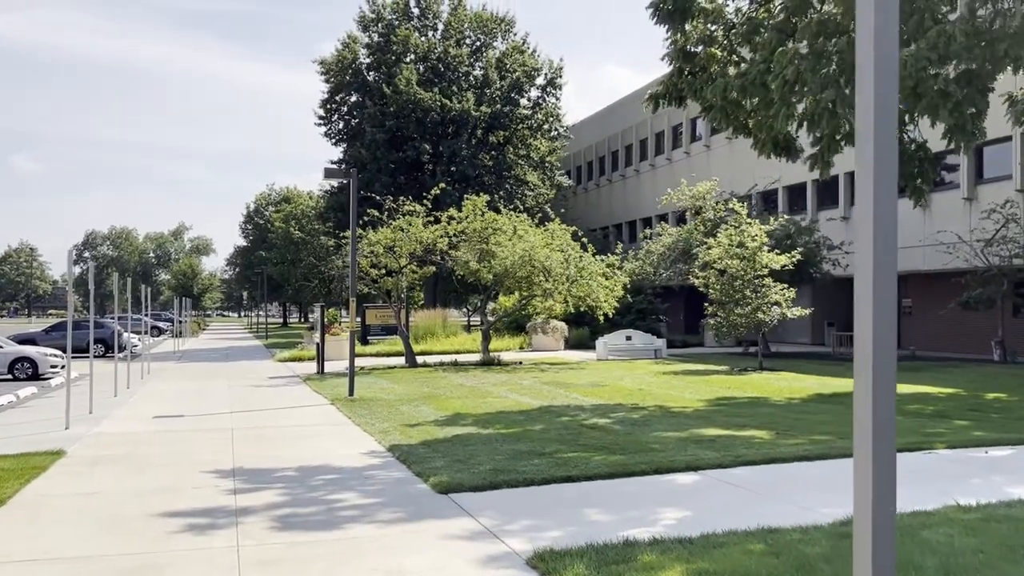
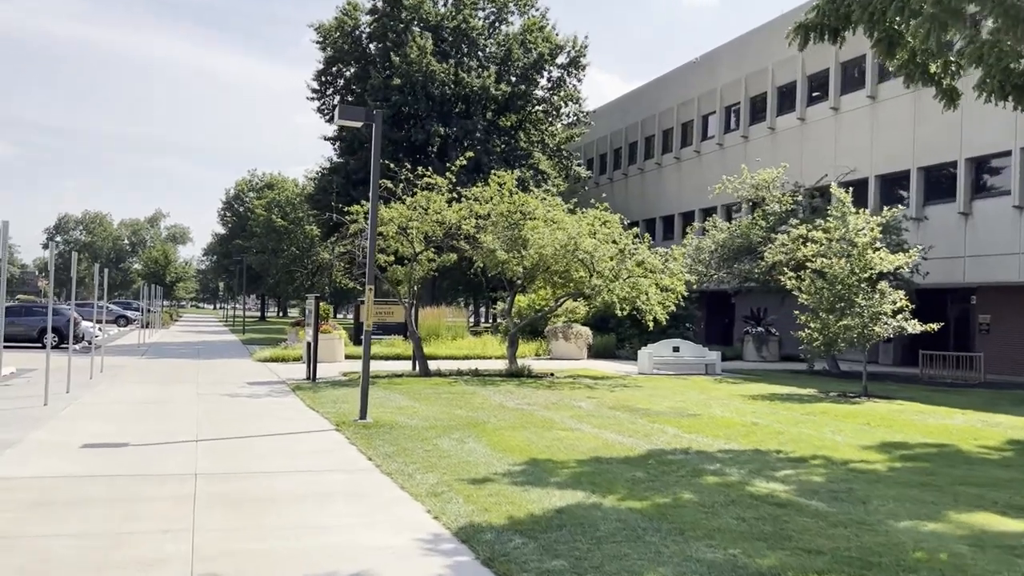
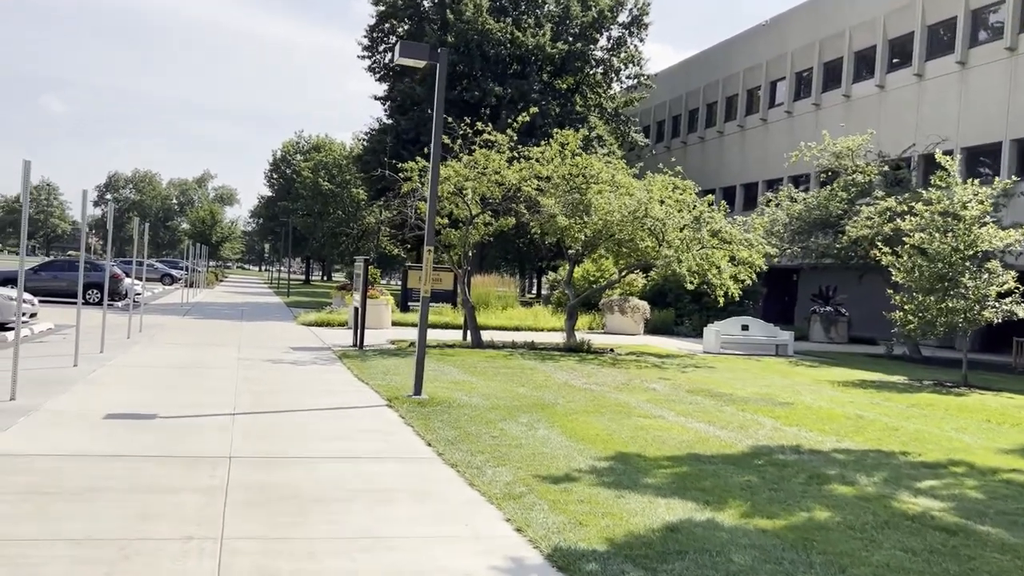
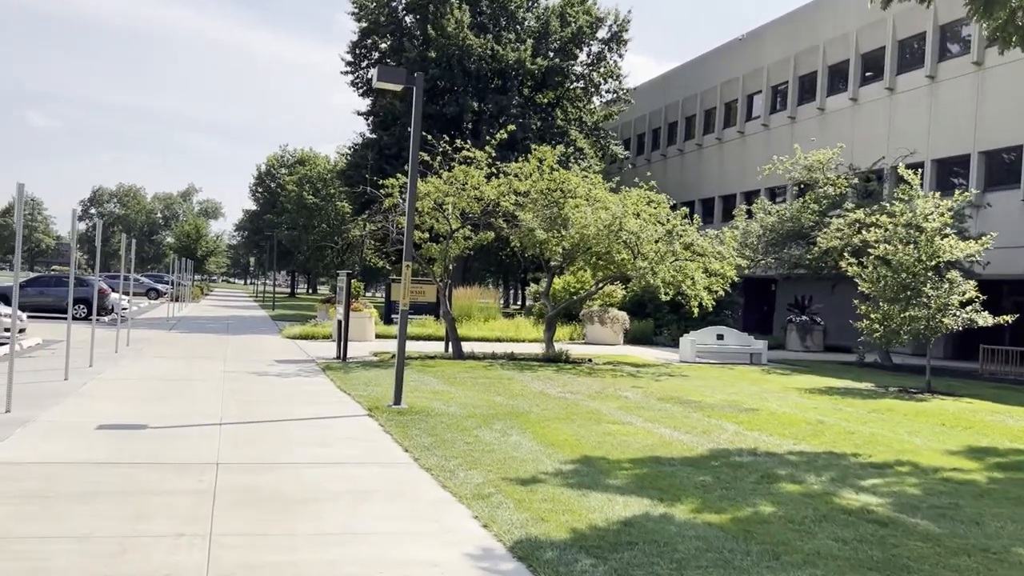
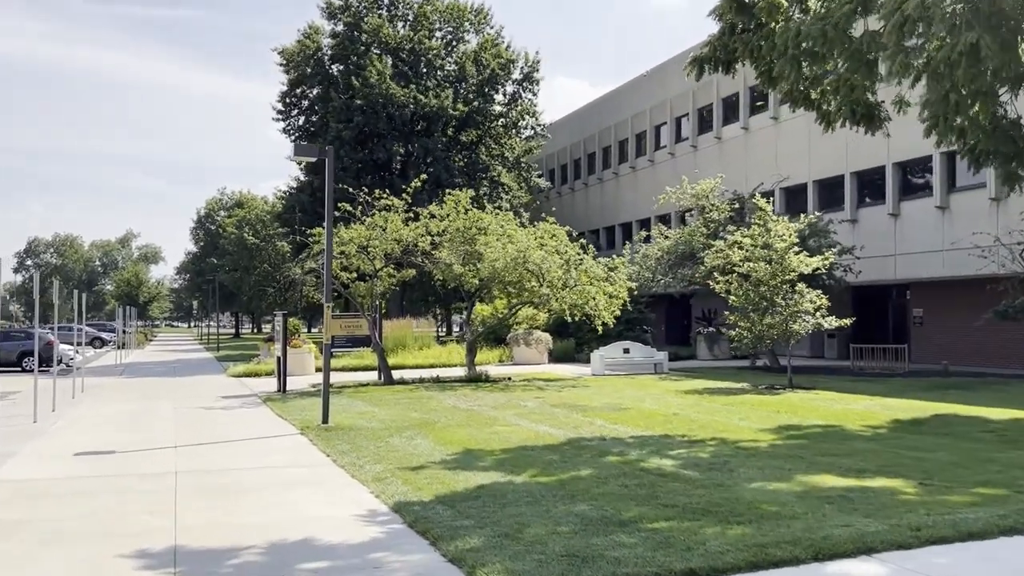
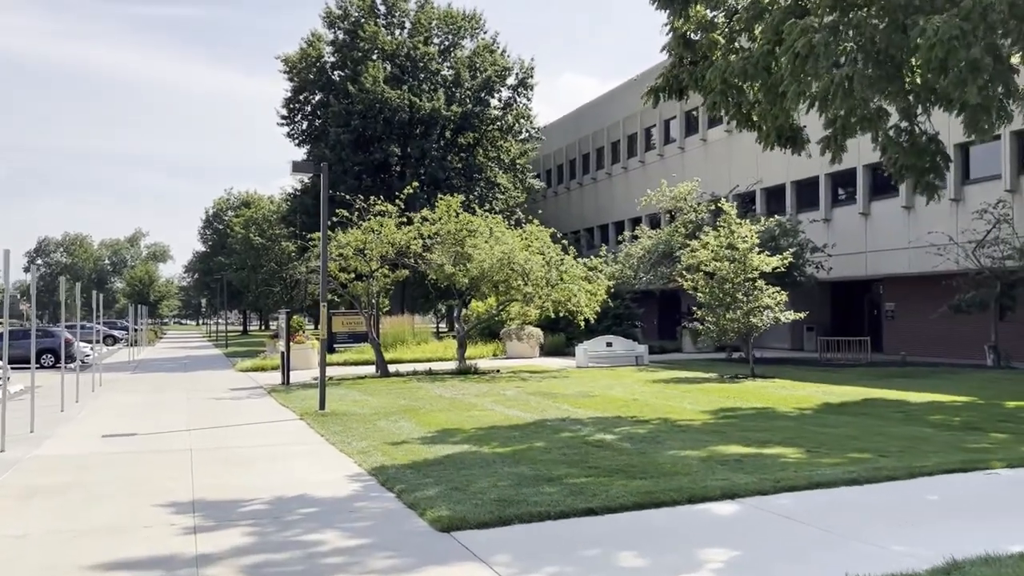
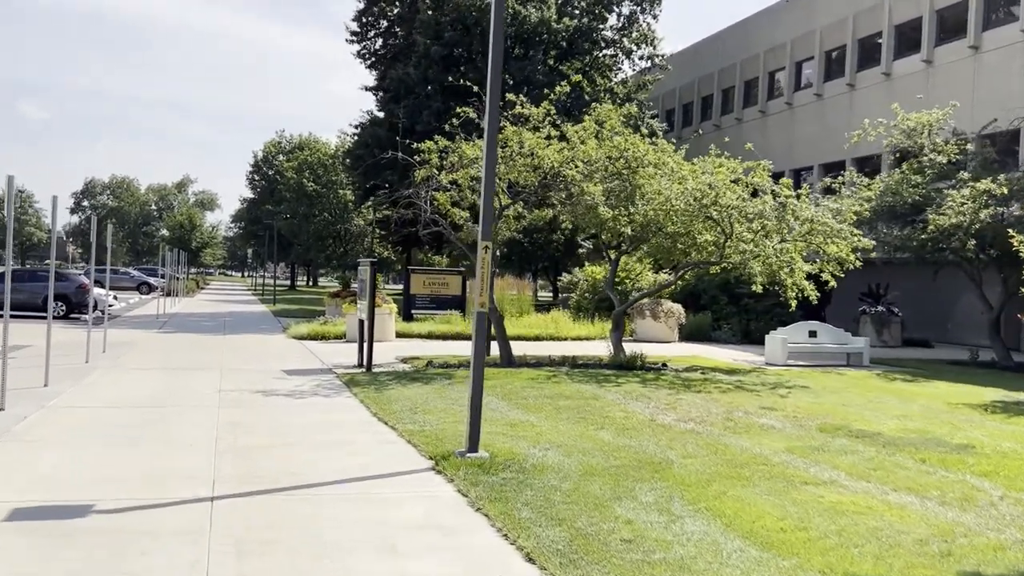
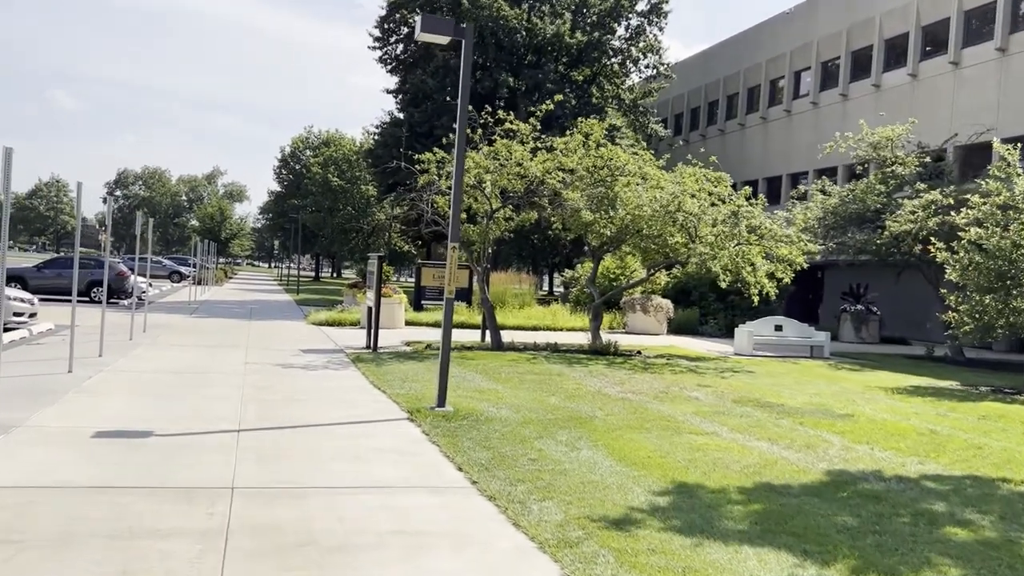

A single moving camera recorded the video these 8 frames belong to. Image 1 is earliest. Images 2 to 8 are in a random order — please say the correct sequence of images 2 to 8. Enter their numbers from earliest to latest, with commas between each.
6, 5, 2, 4, 3, 8, 7
